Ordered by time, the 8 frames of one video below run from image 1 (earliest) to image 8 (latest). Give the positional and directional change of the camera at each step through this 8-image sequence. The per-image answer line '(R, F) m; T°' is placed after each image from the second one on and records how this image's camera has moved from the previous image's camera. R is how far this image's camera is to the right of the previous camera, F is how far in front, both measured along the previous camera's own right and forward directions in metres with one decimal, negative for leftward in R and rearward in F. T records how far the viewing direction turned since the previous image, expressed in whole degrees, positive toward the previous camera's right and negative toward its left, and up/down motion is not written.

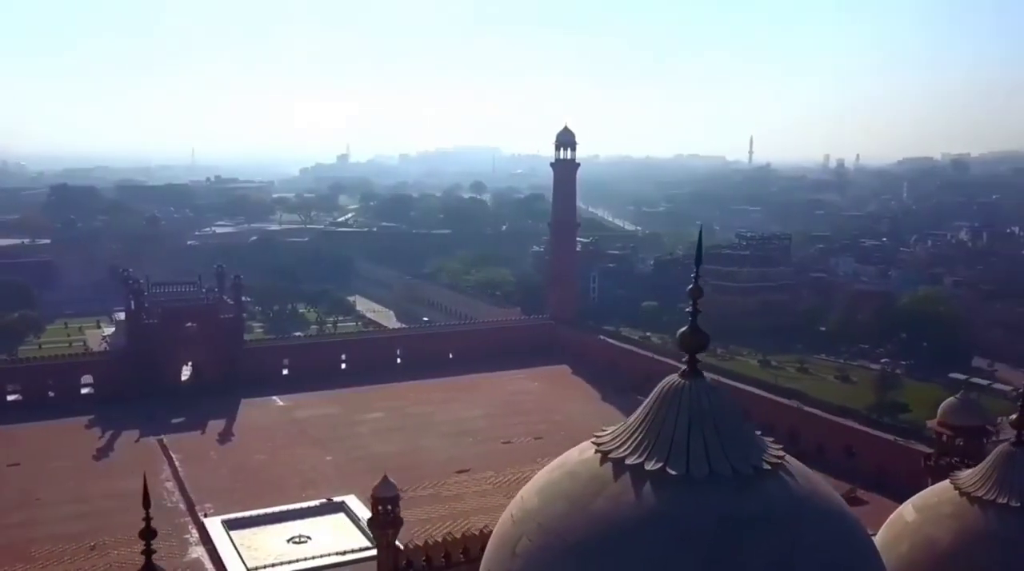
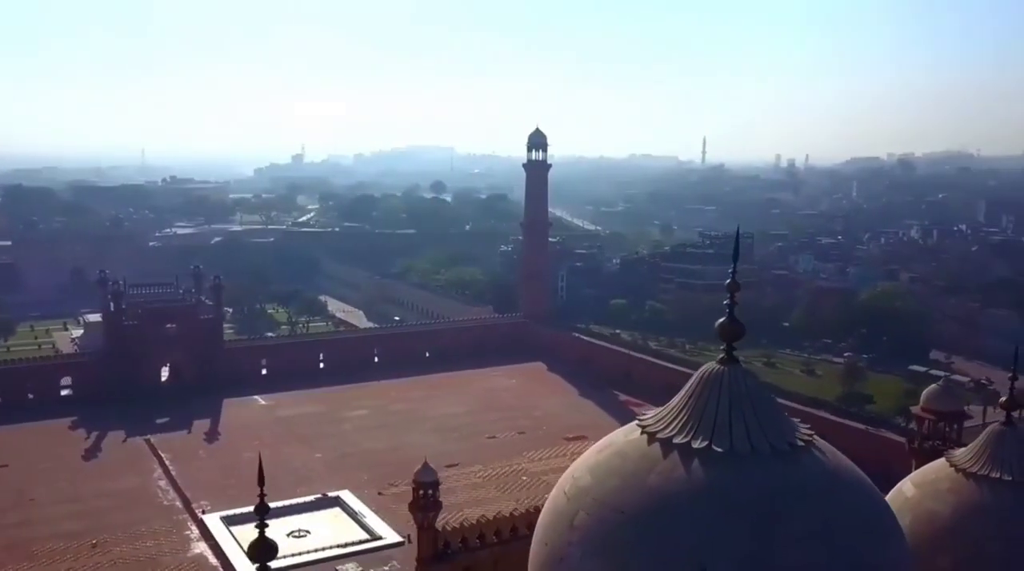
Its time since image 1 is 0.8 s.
(-0.4, -0.3) m; +3°
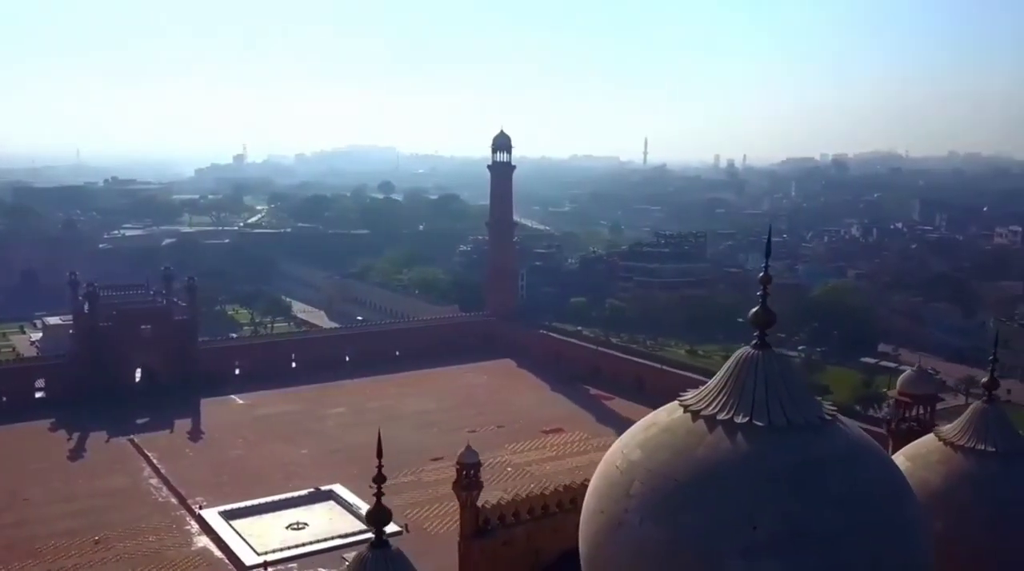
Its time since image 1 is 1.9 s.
(-0.6, -0.4) m; +4°
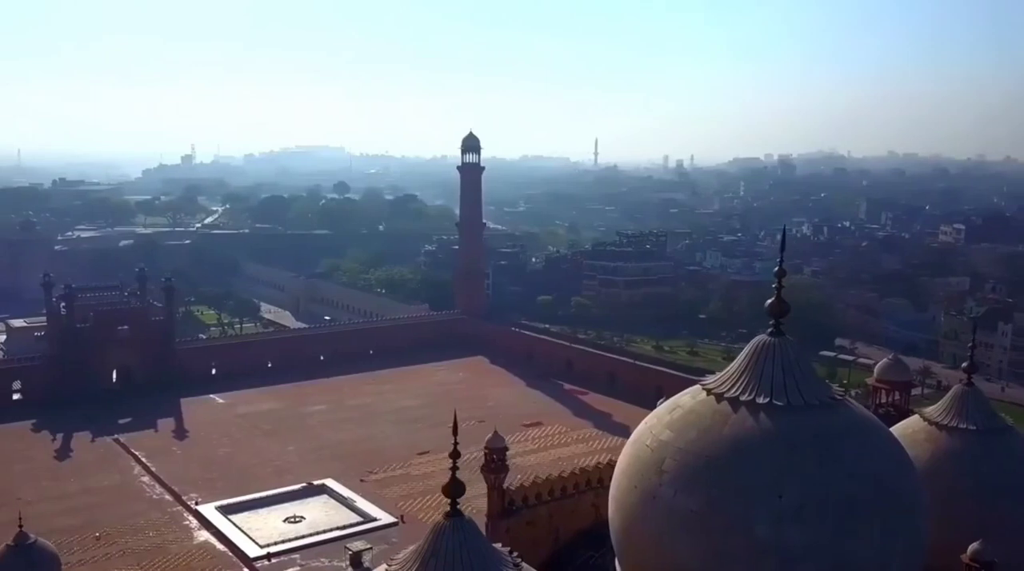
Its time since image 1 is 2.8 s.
(-0.5, -0.4) m; +3°
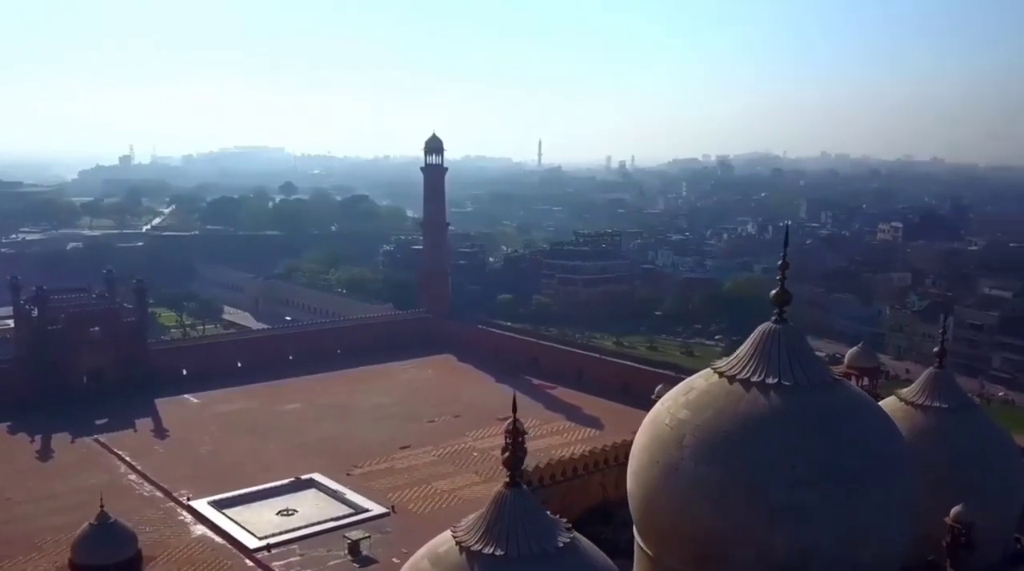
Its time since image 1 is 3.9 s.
(-0.5, -0.4) m; +4°
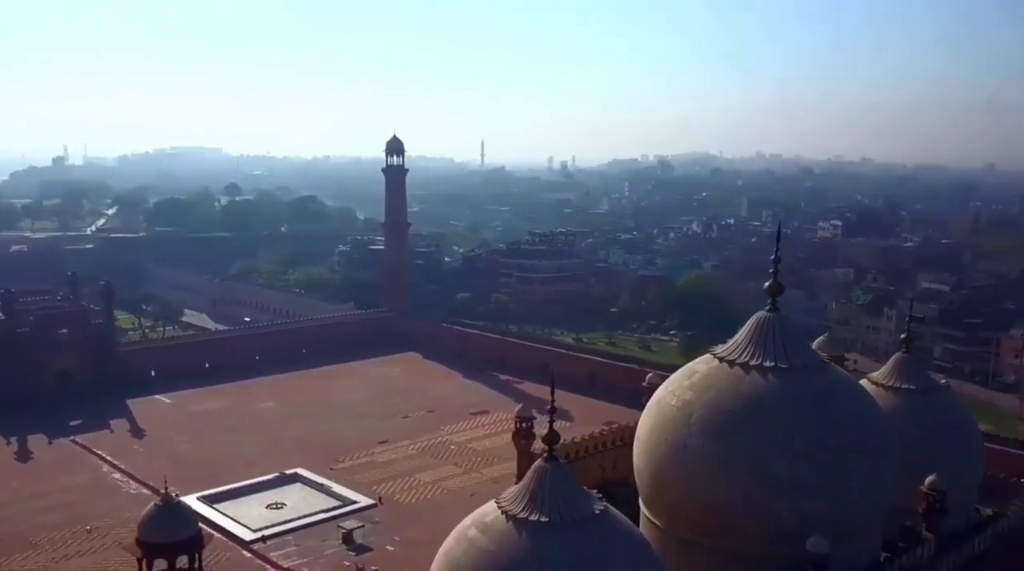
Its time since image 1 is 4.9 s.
(-0.5, -0.5) m; +4°
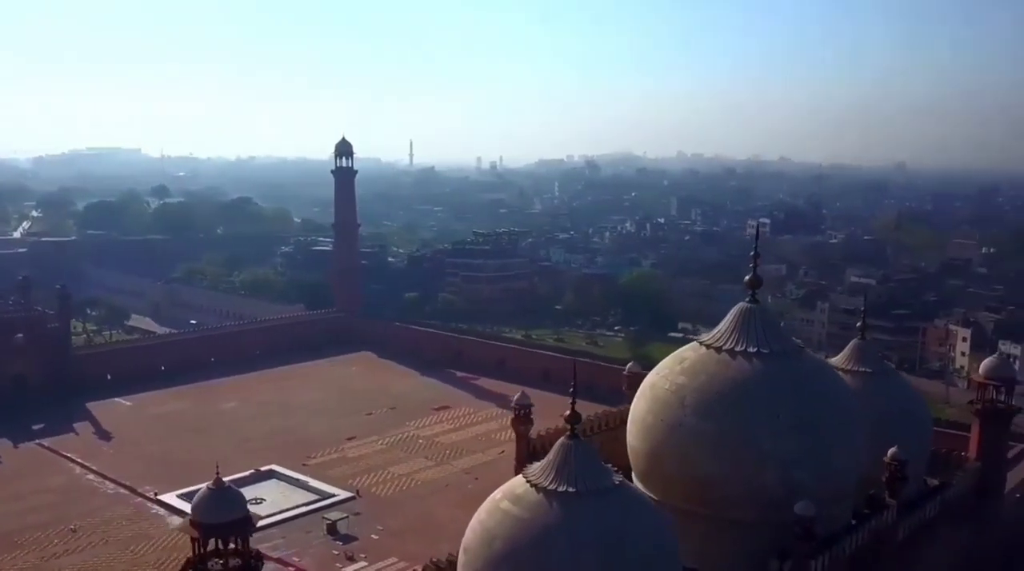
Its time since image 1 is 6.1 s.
(-0.6, -0.5) m; +4°
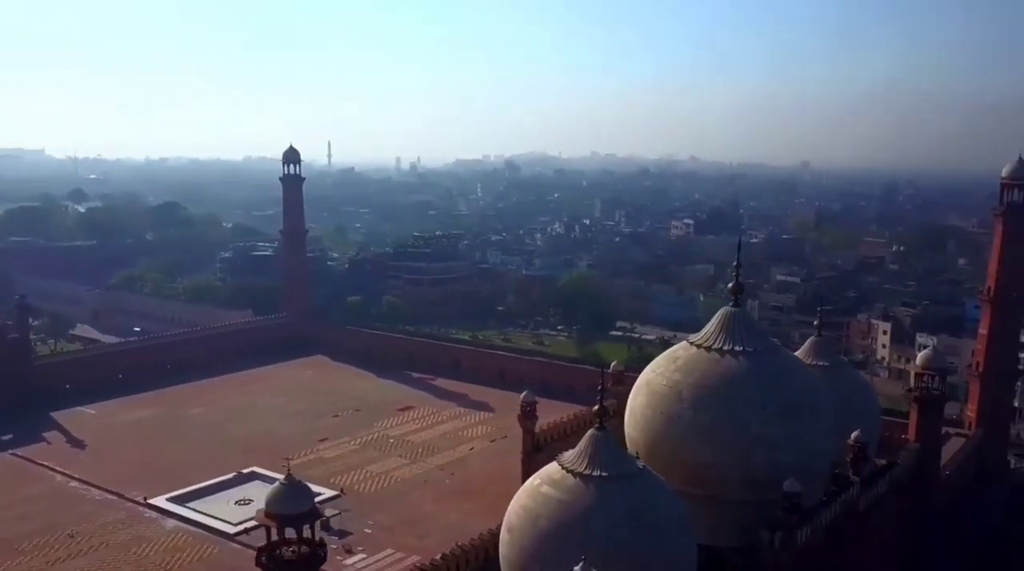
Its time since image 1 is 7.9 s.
(-0.8, -0.8) m; +5°
